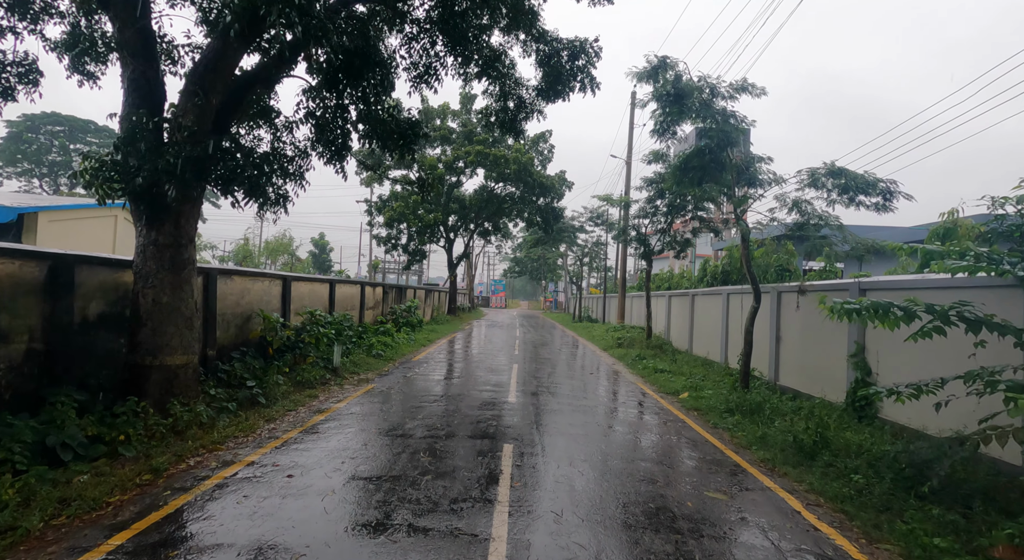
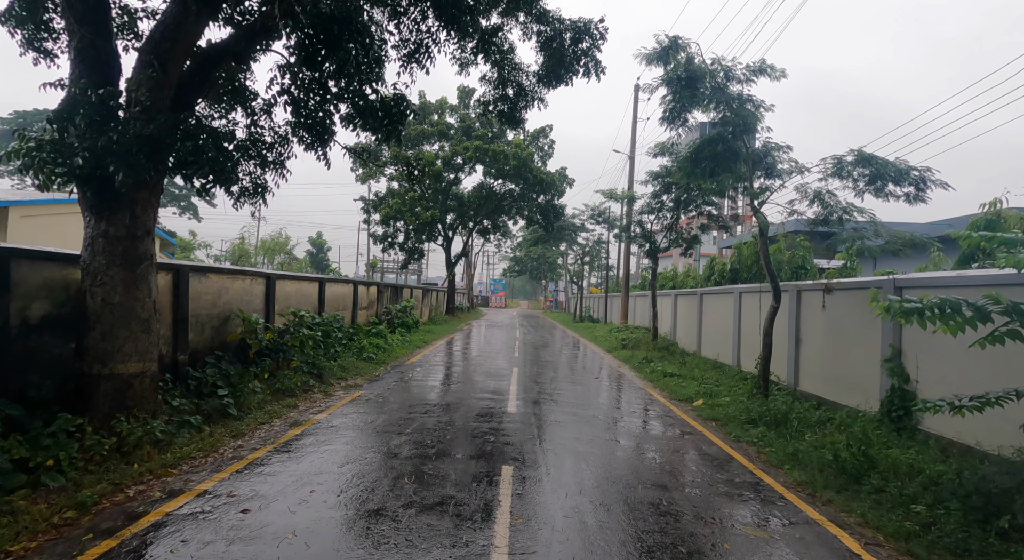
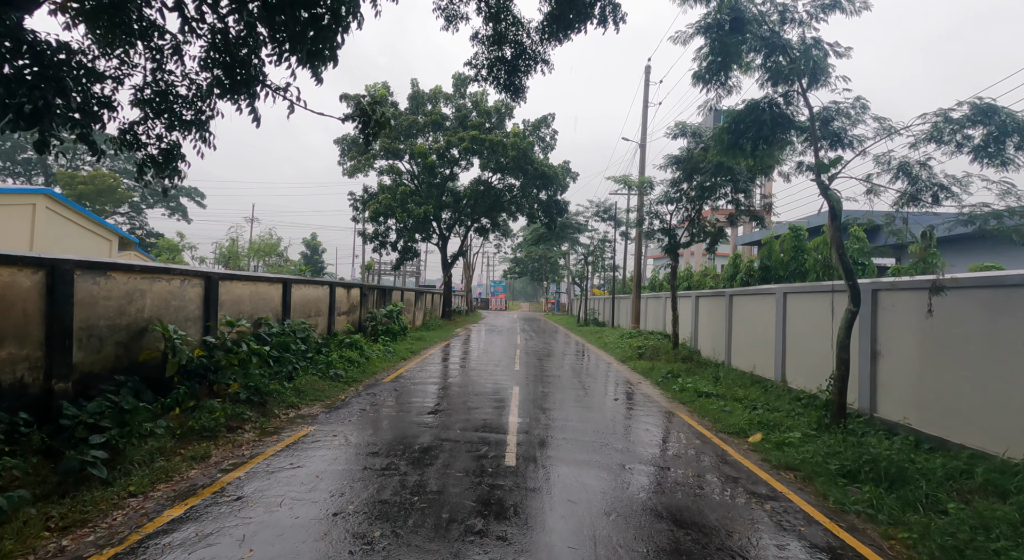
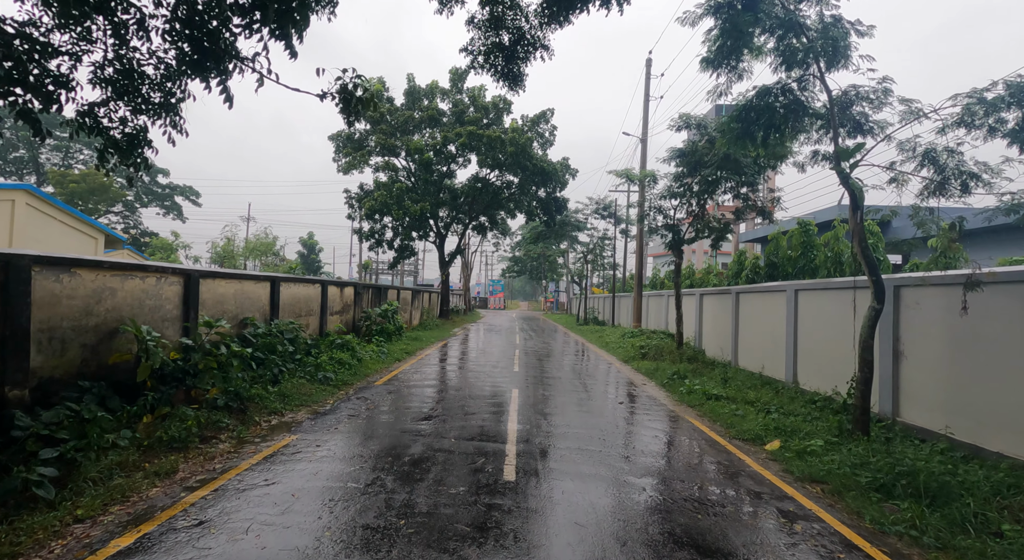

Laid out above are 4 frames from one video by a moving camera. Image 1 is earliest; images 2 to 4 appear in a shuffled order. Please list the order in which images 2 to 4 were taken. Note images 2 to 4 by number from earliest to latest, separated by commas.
2, 3, 4
